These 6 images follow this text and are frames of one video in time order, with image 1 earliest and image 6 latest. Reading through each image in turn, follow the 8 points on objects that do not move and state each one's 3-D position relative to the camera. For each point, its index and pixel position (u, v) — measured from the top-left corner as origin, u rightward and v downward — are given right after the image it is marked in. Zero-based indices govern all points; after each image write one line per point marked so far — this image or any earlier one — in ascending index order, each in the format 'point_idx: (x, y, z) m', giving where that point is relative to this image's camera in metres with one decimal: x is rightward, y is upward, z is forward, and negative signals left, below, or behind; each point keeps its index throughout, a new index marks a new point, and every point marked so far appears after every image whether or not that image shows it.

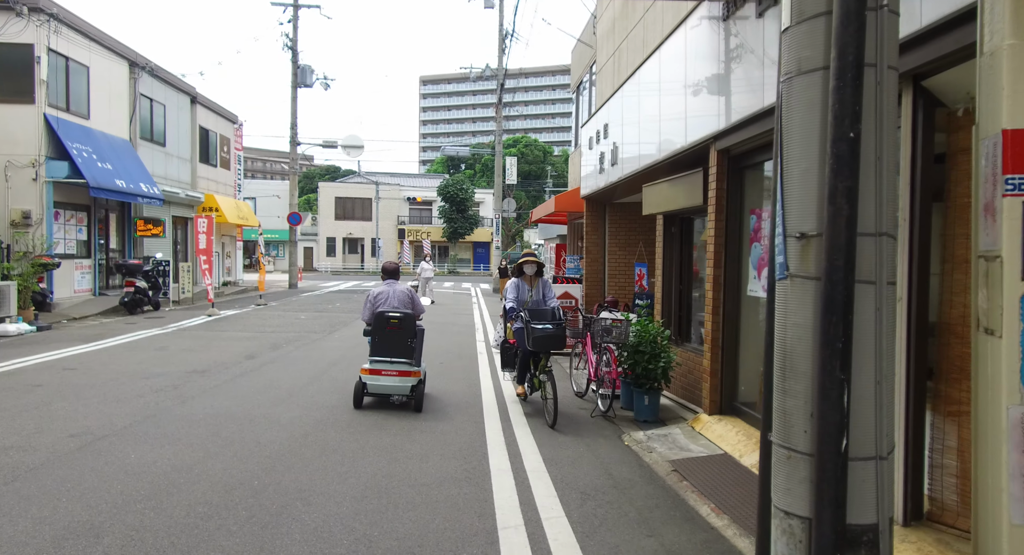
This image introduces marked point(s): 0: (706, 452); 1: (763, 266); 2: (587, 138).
0: (+1.7, -1.5, +6.3) m
1: (+2.3, +0.1, +6.6) m
2: (+1.5, +2.9, +14.8) m
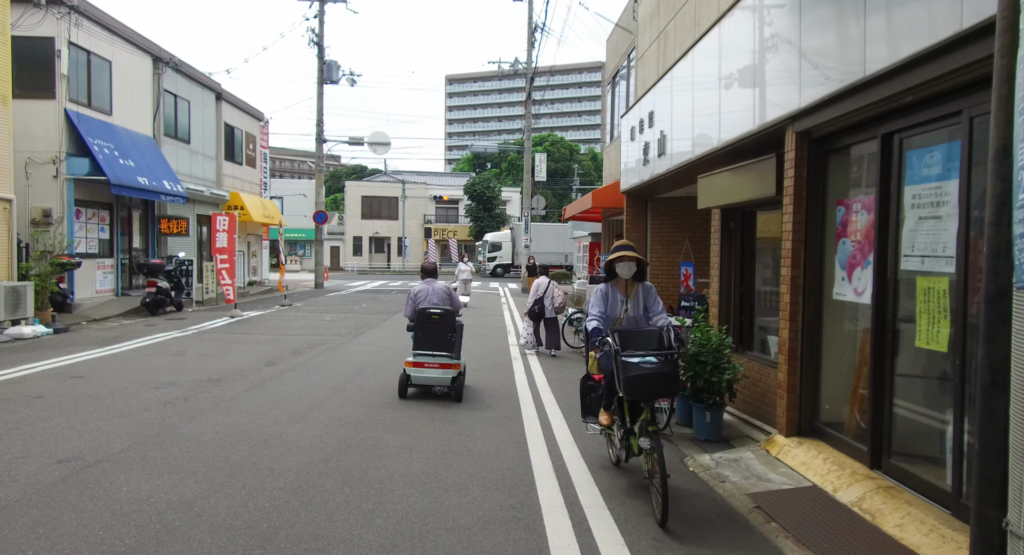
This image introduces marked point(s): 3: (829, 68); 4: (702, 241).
0: (+2.1, -1.5, +5.4) m
1: (+2.7, +0.1, +5.7) m
2: (+2.2, +2.9, +13.9) m
3: (+2.5, +1.6, +5.6) m
4: (+3.5, +0.7, +13.2) m
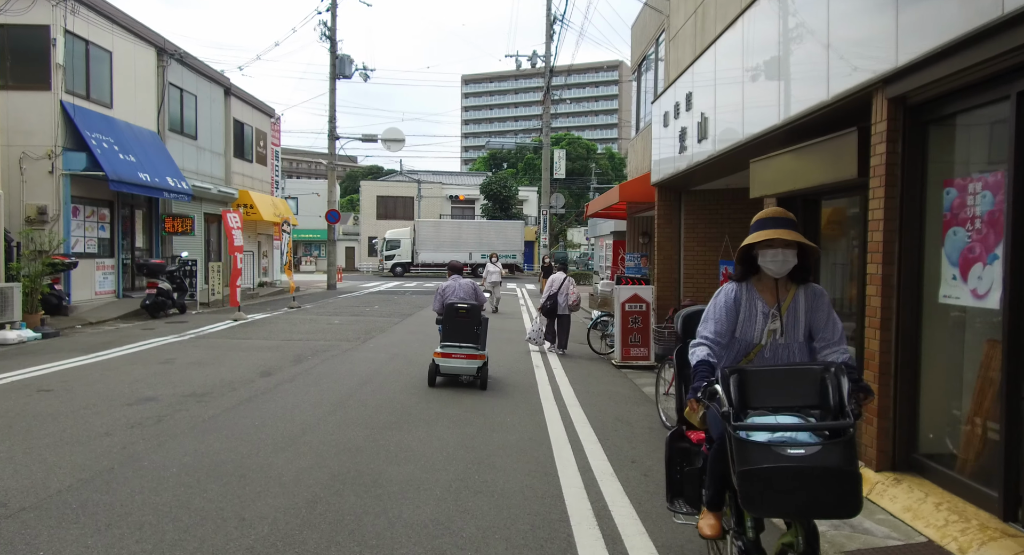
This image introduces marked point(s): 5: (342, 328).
0: (+2.3, -1.5, +4.3) m
1: (+2.9, +0.1, +4.5) m
2: (+2.6, +2.9, +12.7) m
3: (+2.6, +1.6, +4.5) m
4: (+3.8, +0.7, +12.1) m
5: (-3.5, -1.0, +15.0) m
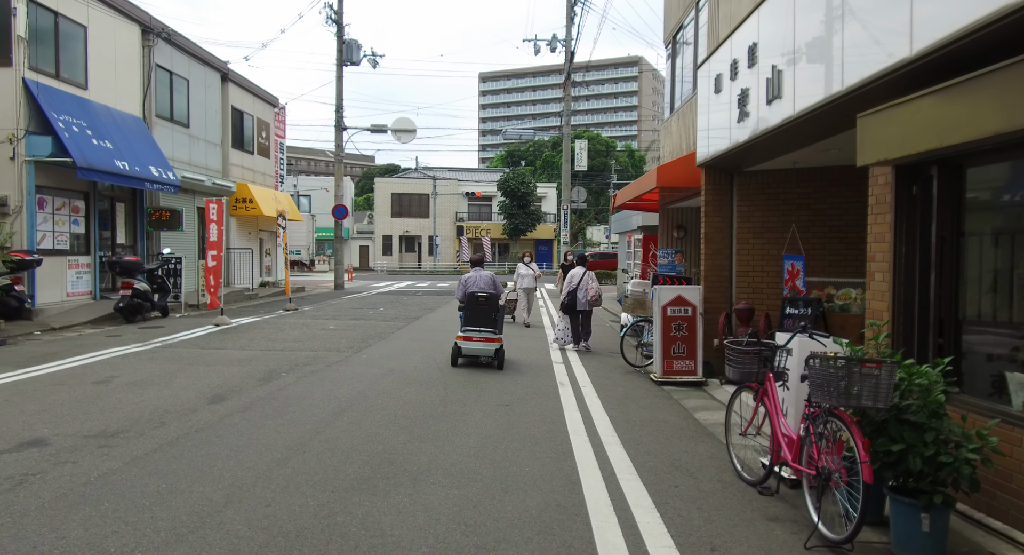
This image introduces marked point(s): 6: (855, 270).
0: (+2.3, -1.5, +2.2) m
1: (+3.0, +0.1, +2.5) m
2: (+2.8, +2.9, +10.7) m
3: (+2.7, +1.7, +2.4) m
4: (+4.1, +0.7, +10.0) m
5: (-3.2, -1.0, +13.1) m
6: (+4.7, +0.1, +9.8) m
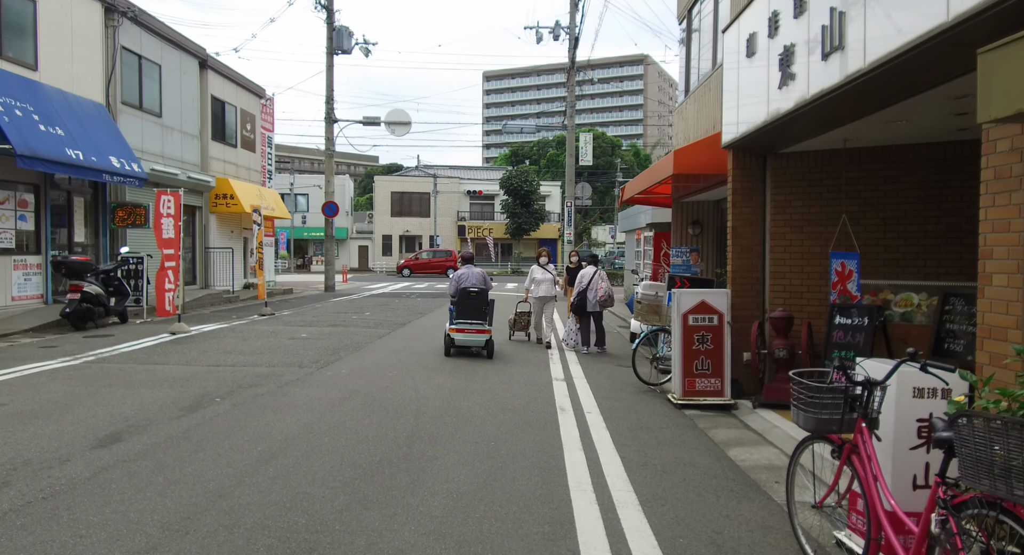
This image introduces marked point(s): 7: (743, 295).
0: (+2.2, -1.5, +0.6) m
1: (+2.8, +0.1, +0.8) m
2: (+2.7, +2.9, +9.0) m
3: (+2.6, +1.6, +0.8) m
4: (+4.0, +0.7, +8.3) m
5: (-3.3, -1.1, +11.4) m
6: (+4.6, +0.1, +8.2) m
7: (+2.8, -0.2, +8.7) m
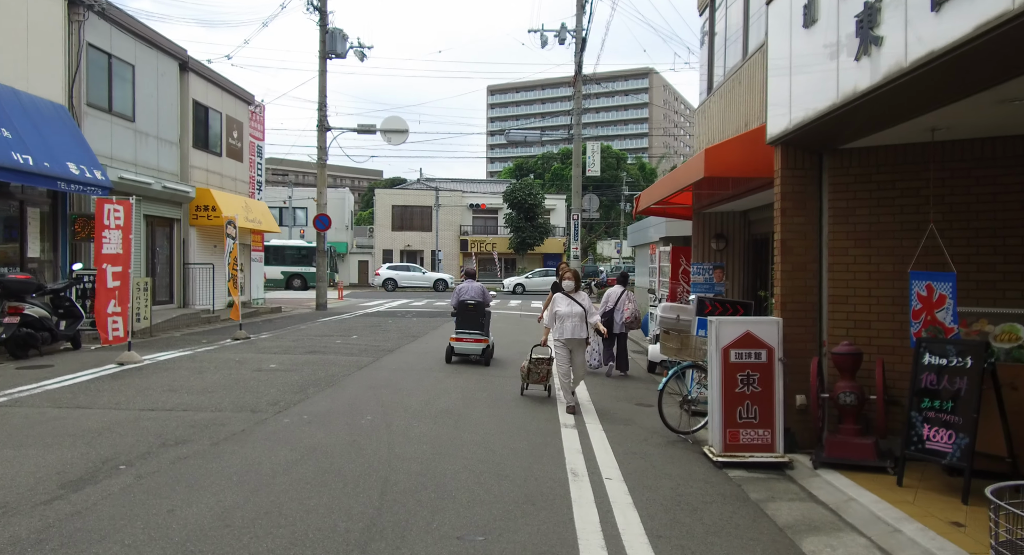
0: (+2.1, -1.6, -1.2) m
1: (+2.7, 0.0, -0.9) m
2: (+2.7, +2.6, +7.4) m
3: (+2.5, +1.5, -0.9) m
4: (+4.0, +0.4, +6.6) m
5: (-3.2, -1.4, +9.8) m
6: (+4.5, -0.2, +6.5) m
7: (+2.8, -0.5, +7.0) m
